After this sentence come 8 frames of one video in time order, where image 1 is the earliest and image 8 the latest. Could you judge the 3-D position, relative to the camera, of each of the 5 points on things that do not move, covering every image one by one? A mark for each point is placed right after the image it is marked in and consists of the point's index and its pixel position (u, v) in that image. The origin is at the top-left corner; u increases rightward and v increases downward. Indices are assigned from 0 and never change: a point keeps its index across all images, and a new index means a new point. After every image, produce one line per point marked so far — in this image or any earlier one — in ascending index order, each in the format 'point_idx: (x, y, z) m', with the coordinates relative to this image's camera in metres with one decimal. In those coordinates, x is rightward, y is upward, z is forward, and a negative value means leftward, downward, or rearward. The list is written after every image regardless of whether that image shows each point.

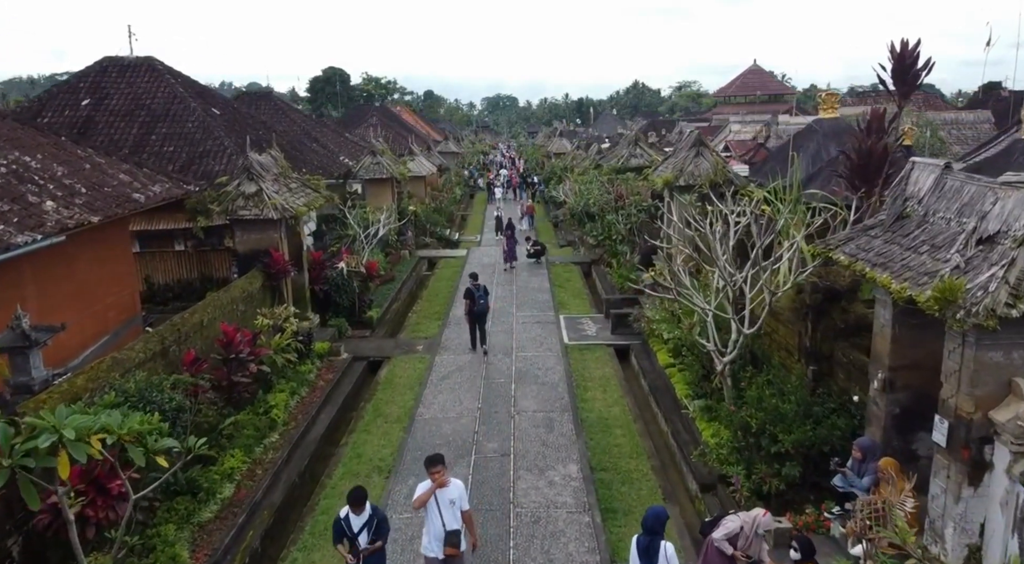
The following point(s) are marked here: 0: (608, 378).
0: (+1.5, -1.5, +11.6) m
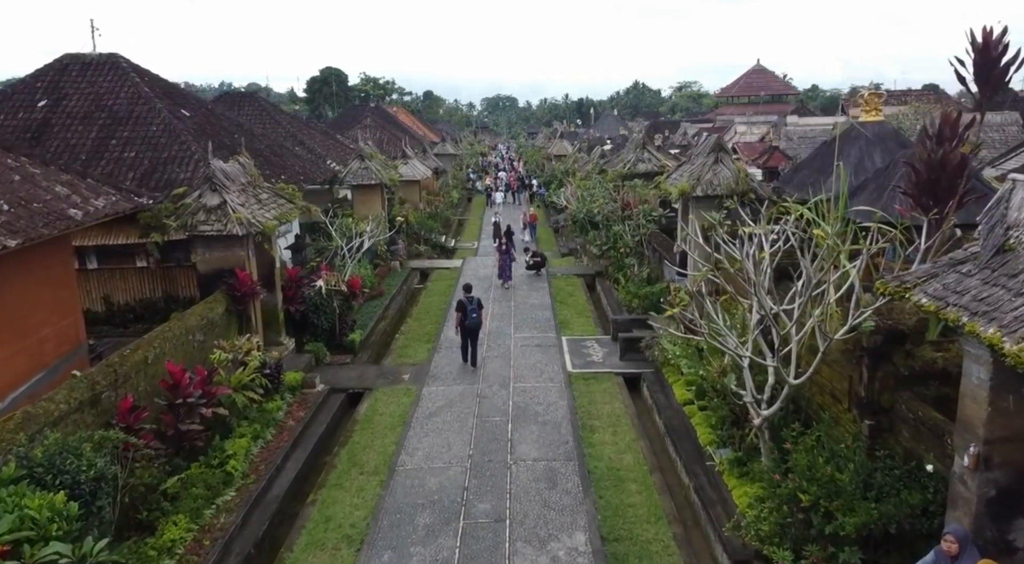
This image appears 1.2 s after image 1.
0: (+1.4, -1.8, +10.2) m
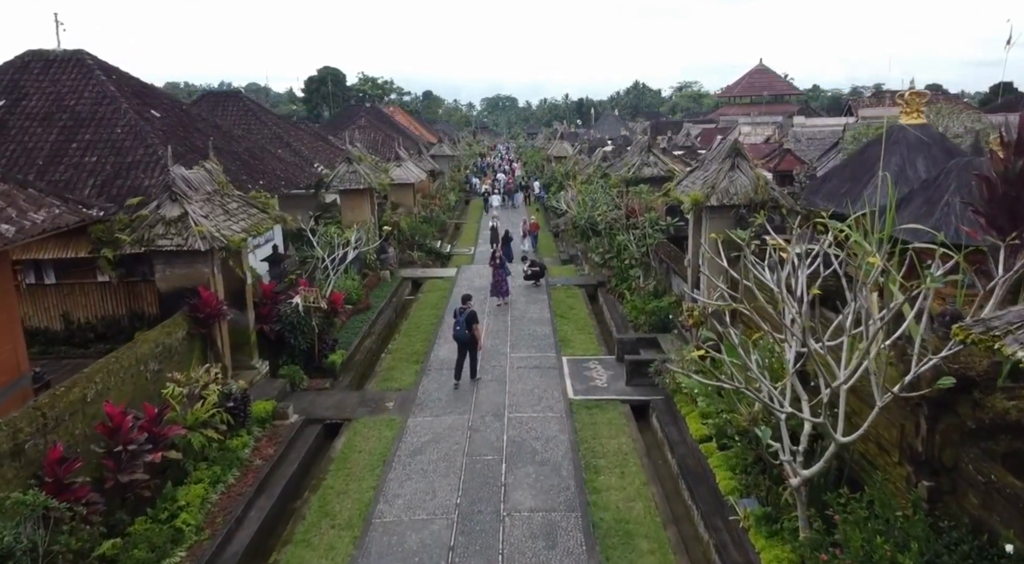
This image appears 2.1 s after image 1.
0: (+1.4, -2.1, +9.1) m
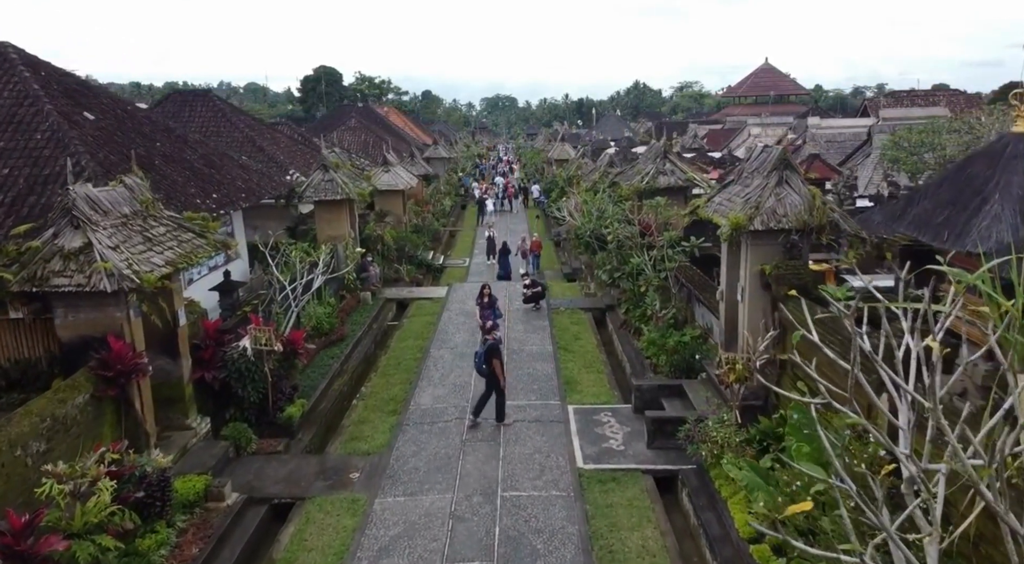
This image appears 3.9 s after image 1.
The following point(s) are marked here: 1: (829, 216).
0: (+1.3, -2.5, +7.1) m
1: (+3.4, +0.7, +8.1) m
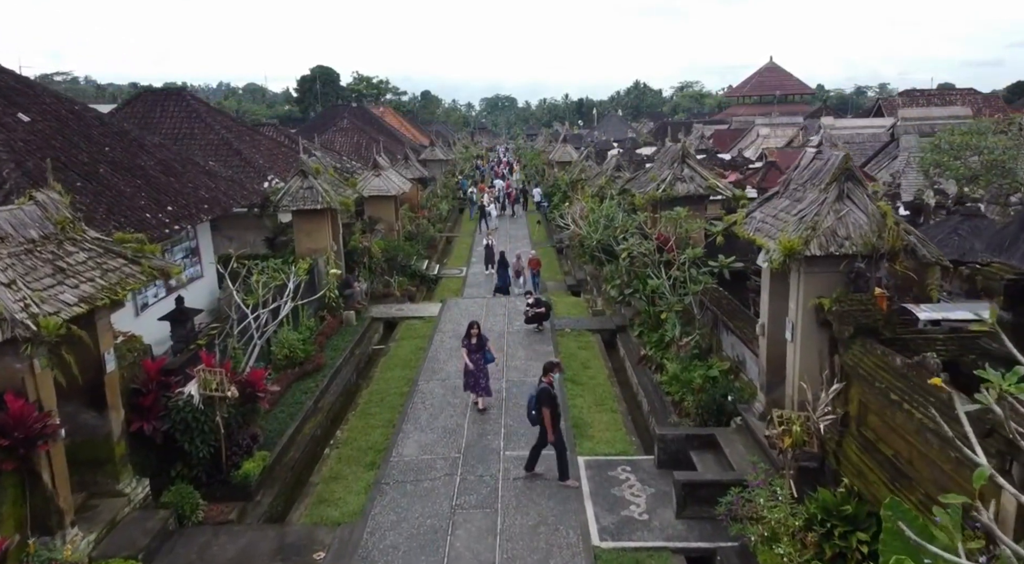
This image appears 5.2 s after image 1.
0: (+1.3, -2.9, +5.5) m
1: (+3.4, +0.4, +6.6) m
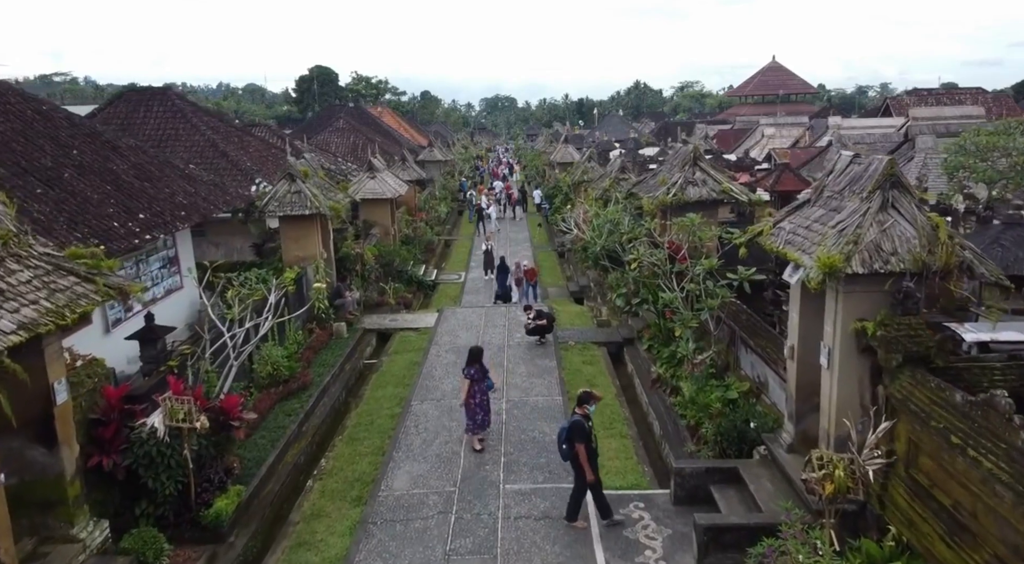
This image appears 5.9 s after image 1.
0: (+1.3, -3.0, +4.7) m
1: (+3.4, +0.2, +5.8) m
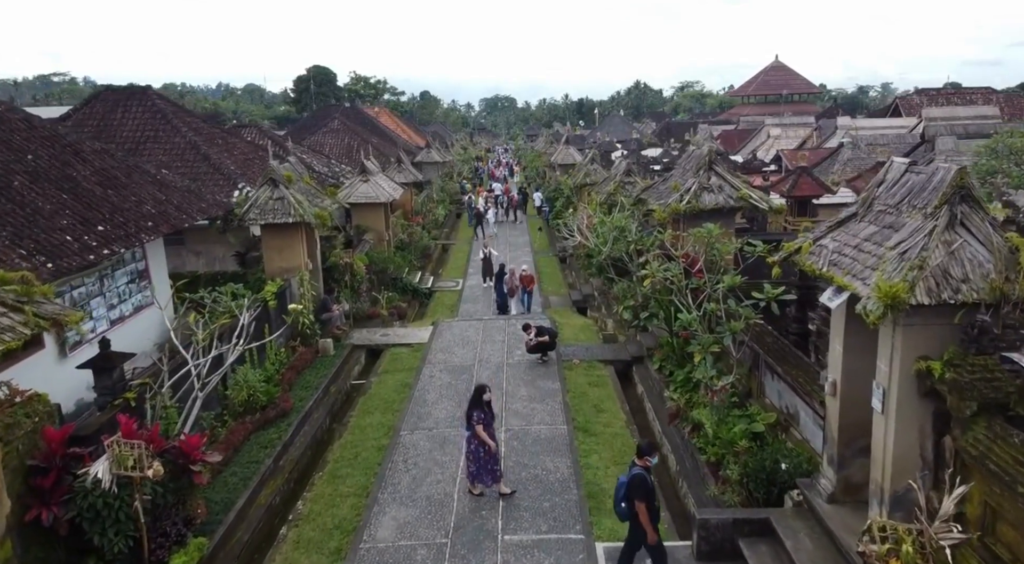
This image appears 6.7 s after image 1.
0: (+1.3, -3.3, +3.8) m
1: (+3.4, 0.0, +4.8) m
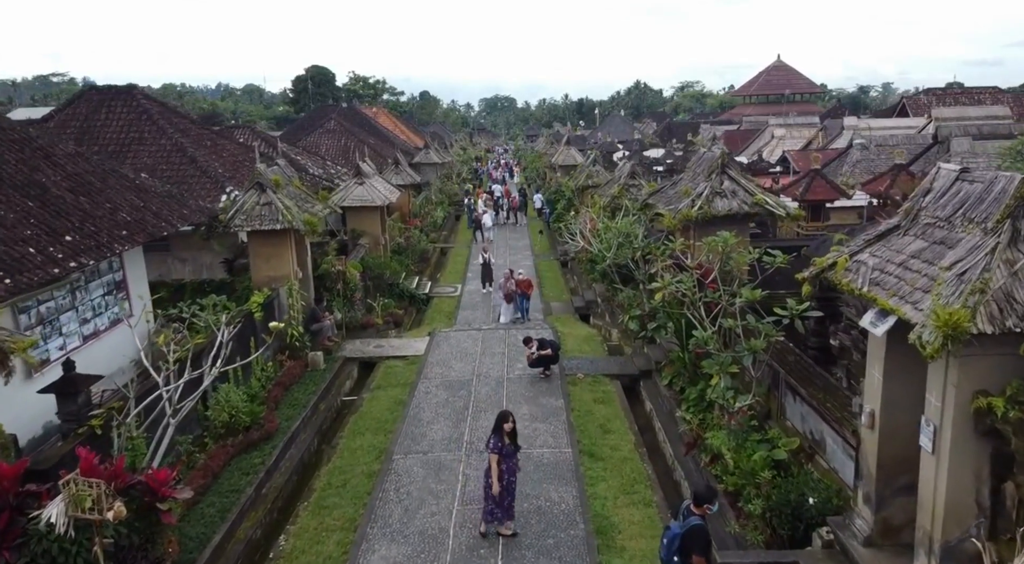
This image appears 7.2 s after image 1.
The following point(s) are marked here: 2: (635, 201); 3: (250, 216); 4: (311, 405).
0: (+1.3, -3.4, +3.1) m
1: (+3.4, -0.2, +4.2) m
2: (+2.4, +1.6, +14.9) m
3: (-4.0, +1.0, +11.5) m
4: (-2.7, -1.7, +10.0) m
